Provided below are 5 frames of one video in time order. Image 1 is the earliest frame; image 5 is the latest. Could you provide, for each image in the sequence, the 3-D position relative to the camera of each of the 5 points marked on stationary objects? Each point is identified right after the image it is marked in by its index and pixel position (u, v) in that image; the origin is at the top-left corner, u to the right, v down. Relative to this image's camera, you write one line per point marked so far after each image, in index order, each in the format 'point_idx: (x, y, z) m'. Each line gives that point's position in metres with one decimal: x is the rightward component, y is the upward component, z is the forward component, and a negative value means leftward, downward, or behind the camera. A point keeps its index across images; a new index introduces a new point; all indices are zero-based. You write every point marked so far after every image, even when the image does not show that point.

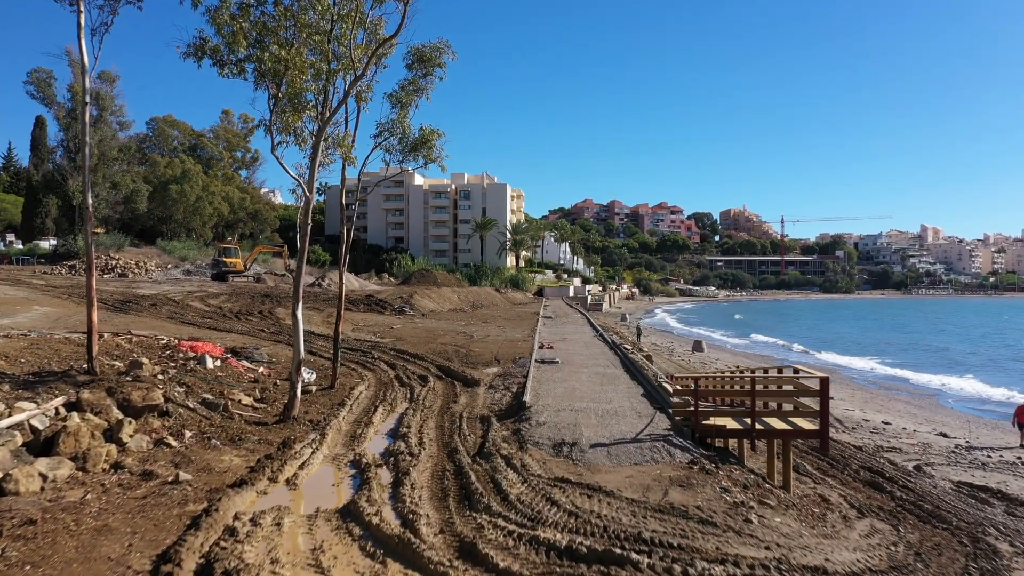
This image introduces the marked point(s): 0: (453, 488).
0: (-0.6, -2.1, +6.0) m
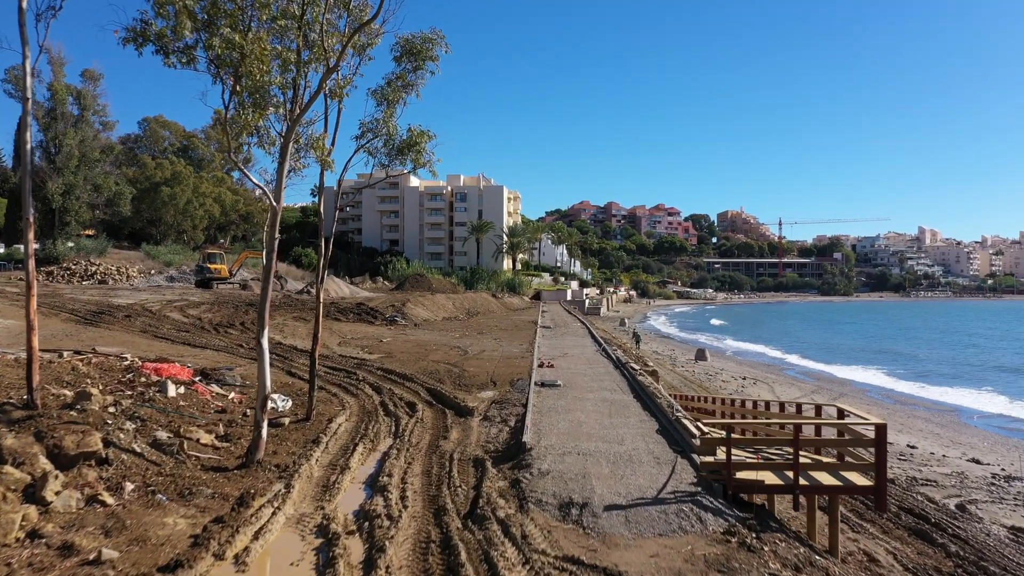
0: (-0.6, -2.4, +4.9) m
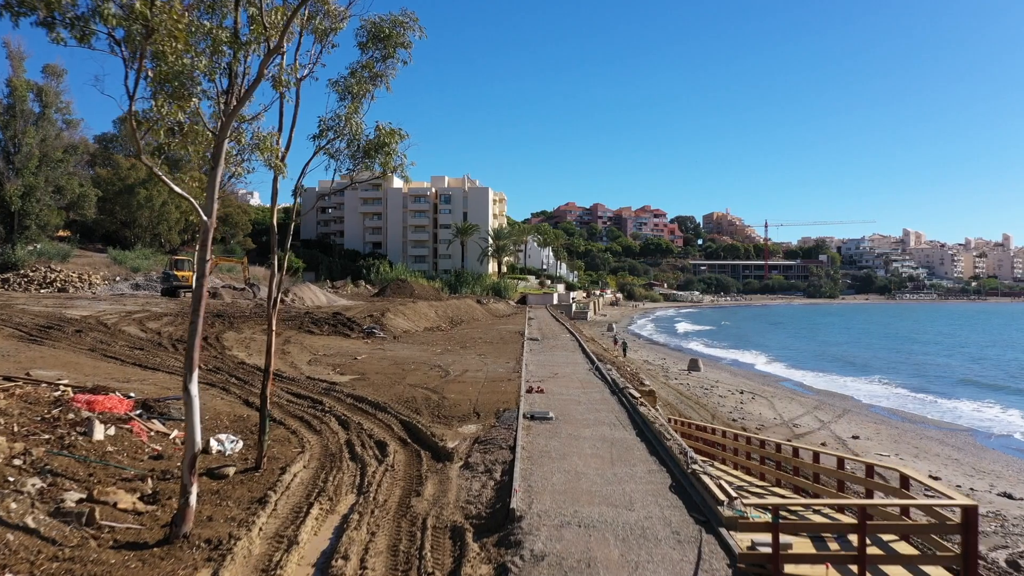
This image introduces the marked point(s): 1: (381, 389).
0: (-0.7, -2.7, +3.5) m
1: (-2.9, -2.2, +12.8) m
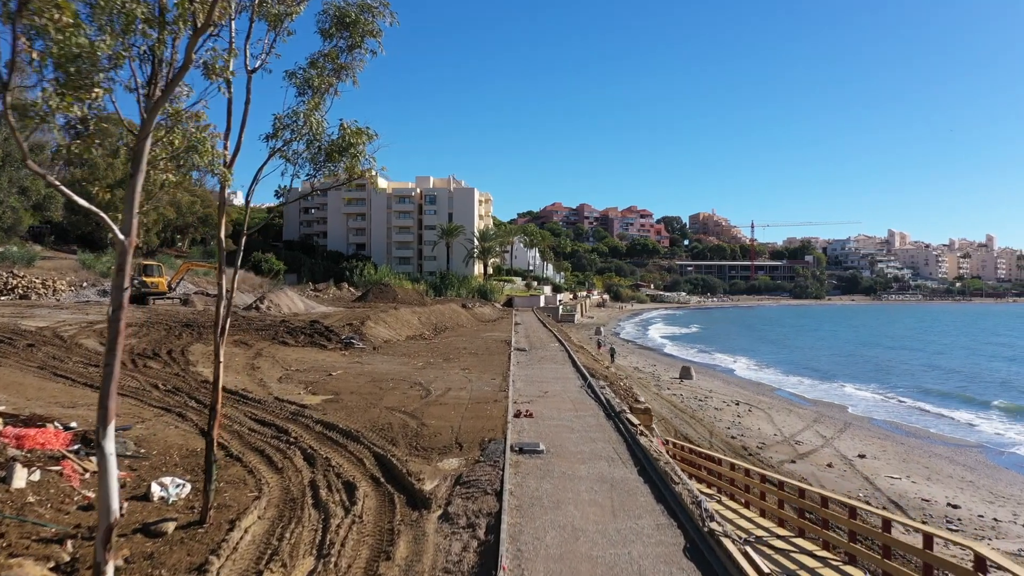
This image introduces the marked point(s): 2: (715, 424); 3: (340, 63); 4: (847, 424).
0: (-0.8, -3.0, +2.5) m
1: (-3.2, -2.5, +11.7) m
2: (+6.3, -4.2, +17.9) m
3: (-2.2, +2.8, +7.2) m
4: (+11.0, -4.4, +18.9) m
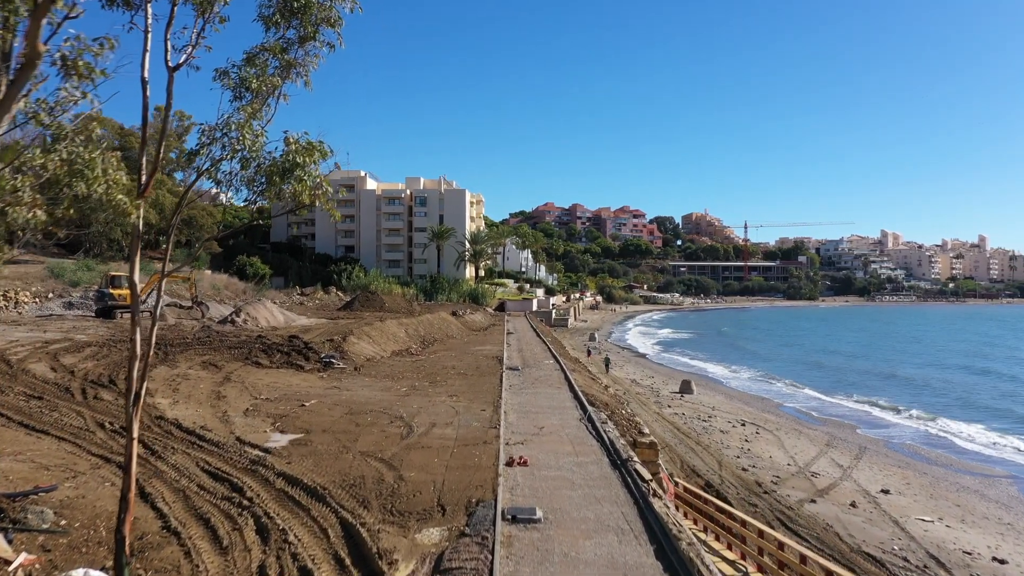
0: (-0.8, -3.6, +1.1) m
1: (-3.3, -3.1, +10.2) m
2: (+6.0, -4.7, +16.6) m
3: (-2.3, +2.3, +5.8) m
4: (+10.7, -4.9, +17.7) m
